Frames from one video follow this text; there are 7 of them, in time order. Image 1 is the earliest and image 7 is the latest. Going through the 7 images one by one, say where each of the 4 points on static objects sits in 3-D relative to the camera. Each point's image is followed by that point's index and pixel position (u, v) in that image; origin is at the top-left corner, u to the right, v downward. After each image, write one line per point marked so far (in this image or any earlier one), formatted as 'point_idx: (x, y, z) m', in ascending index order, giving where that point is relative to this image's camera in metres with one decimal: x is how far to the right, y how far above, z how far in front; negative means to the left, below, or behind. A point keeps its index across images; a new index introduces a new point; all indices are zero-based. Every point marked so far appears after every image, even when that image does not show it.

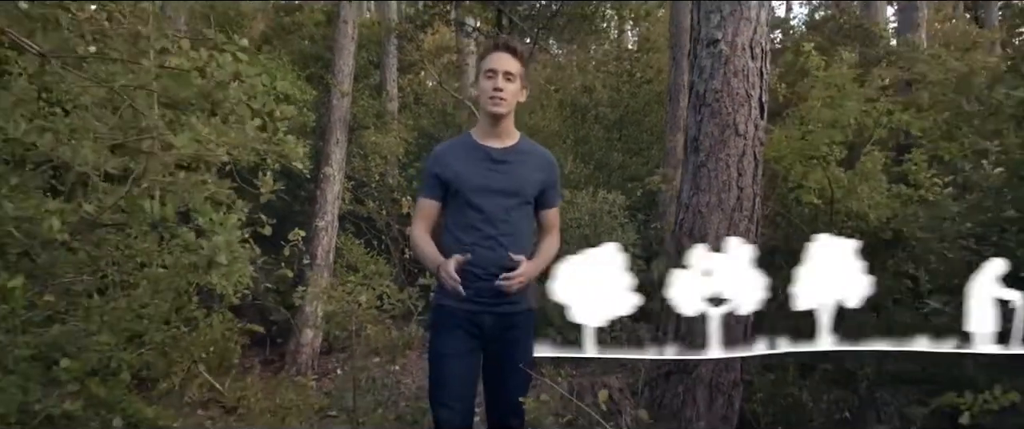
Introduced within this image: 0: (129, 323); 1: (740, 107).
0: (-1.1, -0.3, +2.2) m
1: (+1.1, +0.5, +4.0) m
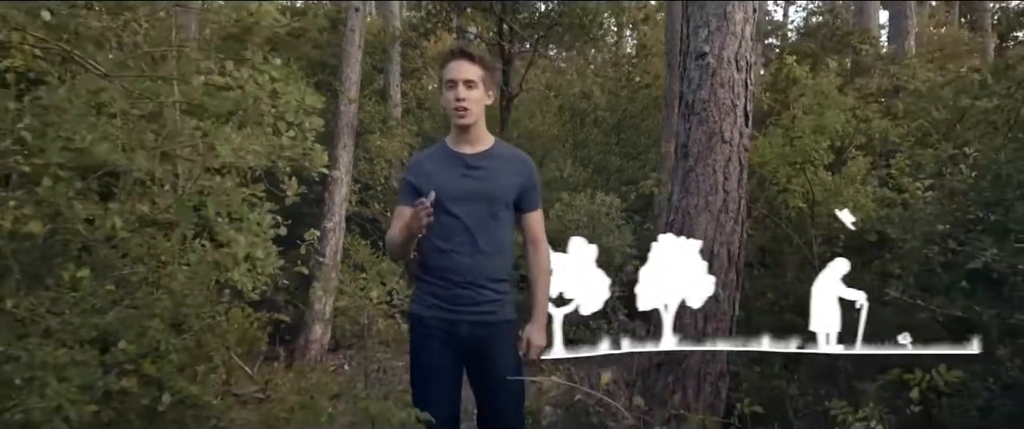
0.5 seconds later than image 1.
0: (-1.1, -0.3, +2.5) m
1: (+1.1, +0.5, +4.3) m
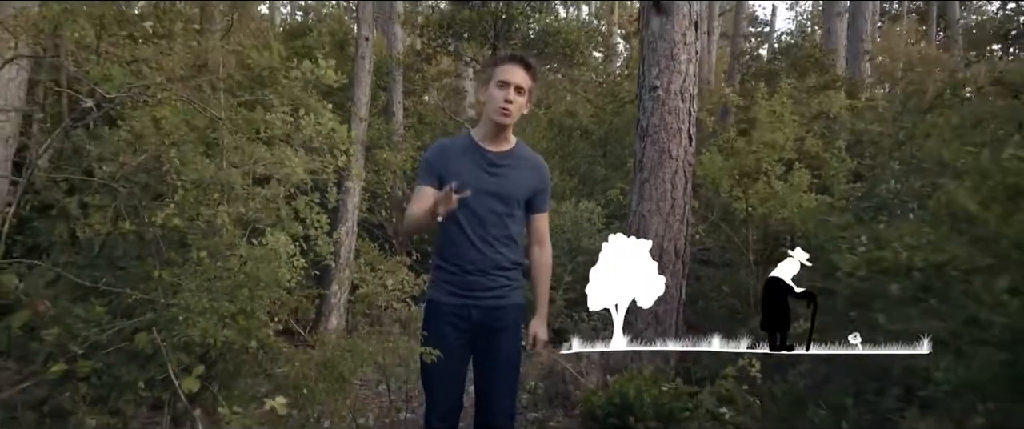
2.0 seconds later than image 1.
0: (-1.1, -0.3, +3.5) m
1: (+1.0, +0.5, +5.4) m
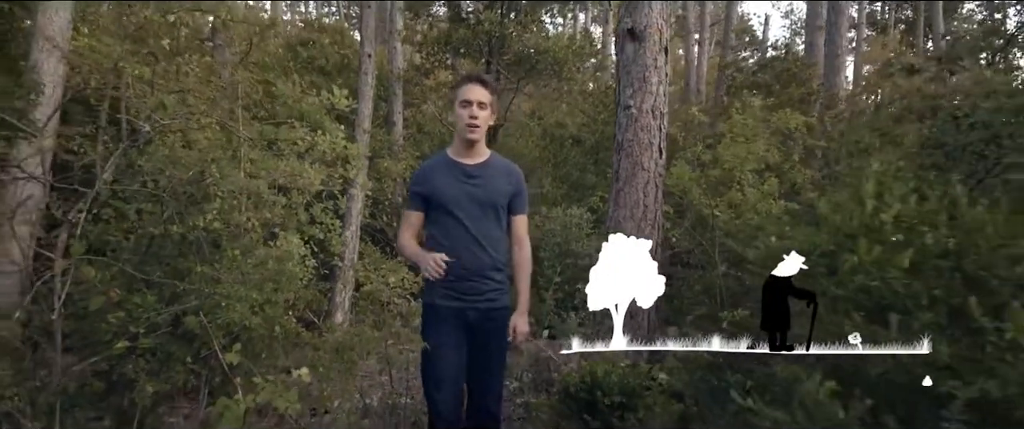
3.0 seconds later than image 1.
0: (-1.2, -0.3, +4.1) m
1: (+1.0, +0.5, +6.0) m
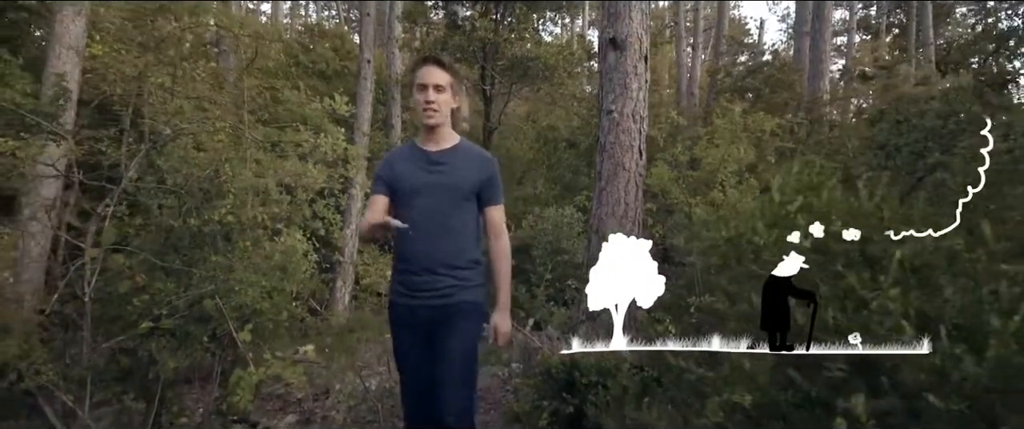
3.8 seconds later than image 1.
0: (-1.3, -0.3, +4.5) m
1: (+0.9, +0.5, +6.4) m
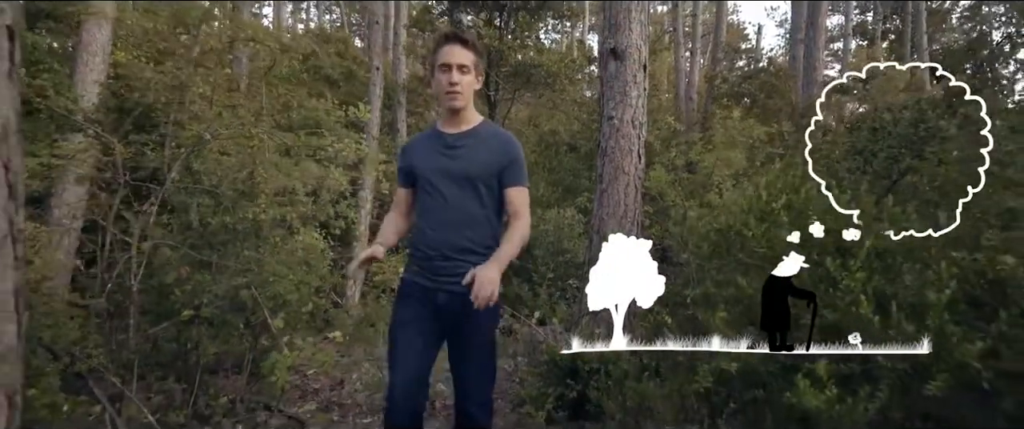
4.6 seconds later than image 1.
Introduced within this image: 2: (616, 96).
0: (-1.2, -0.3, +4.9) m
1: (+0.9, +0.5, +6.8) m
2: (+0.8, +1.0, +6.8) m
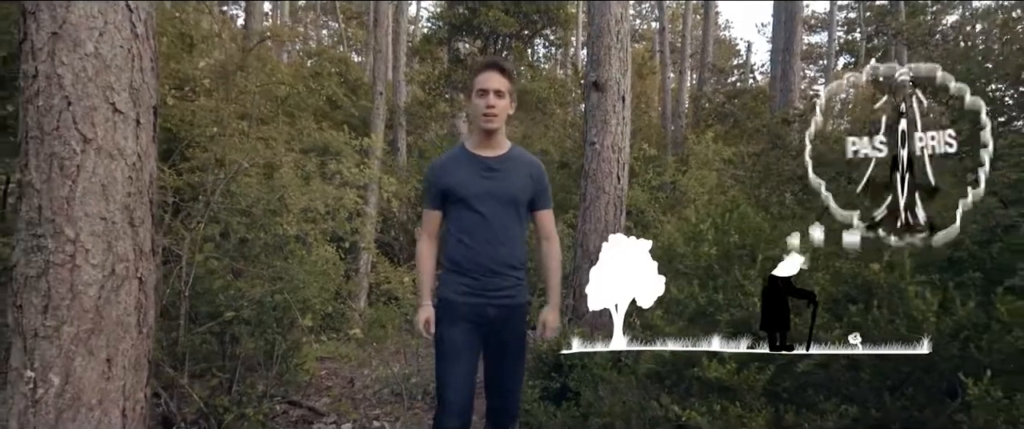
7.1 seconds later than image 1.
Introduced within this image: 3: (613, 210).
0: (-1.3, -0.4, +5.7) m
1: (+0.9, +0.3, +7.6) m
2: (+0.8, +0.8, +7.6) m
3: (+0.9, 0.0, +7.6) m
